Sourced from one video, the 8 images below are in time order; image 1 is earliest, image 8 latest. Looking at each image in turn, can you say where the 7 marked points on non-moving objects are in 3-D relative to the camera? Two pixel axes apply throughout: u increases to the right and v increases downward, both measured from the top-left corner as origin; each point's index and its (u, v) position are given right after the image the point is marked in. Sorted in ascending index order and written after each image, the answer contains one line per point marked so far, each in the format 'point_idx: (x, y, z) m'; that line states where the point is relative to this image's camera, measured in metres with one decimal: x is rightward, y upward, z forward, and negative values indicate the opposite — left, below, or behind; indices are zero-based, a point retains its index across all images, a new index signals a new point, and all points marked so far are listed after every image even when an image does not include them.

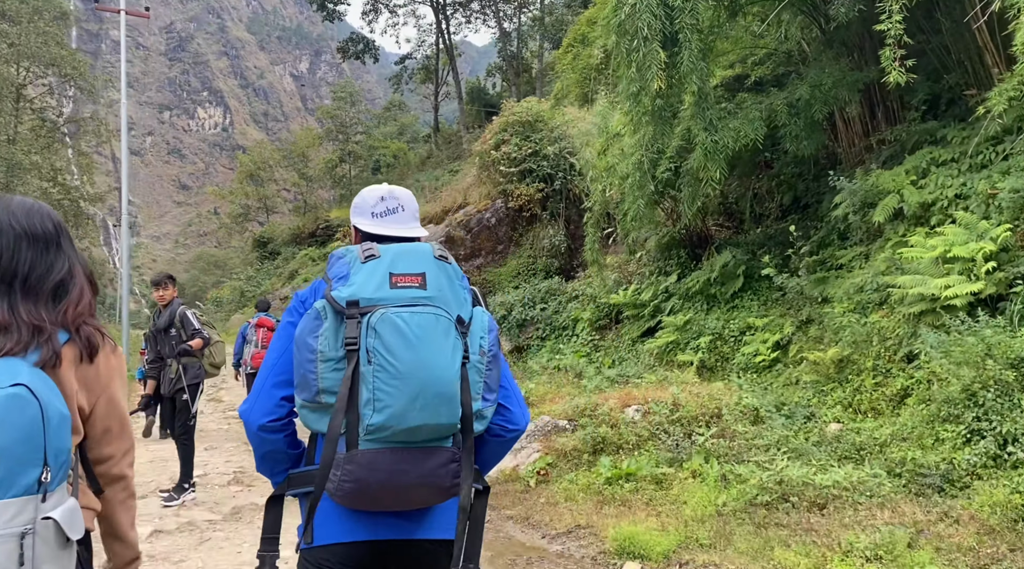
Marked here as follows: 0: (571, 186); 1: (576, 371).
0: (+1.1, +1.8, +14.2) m
1: (+0.7, -1.0, +8.4) m
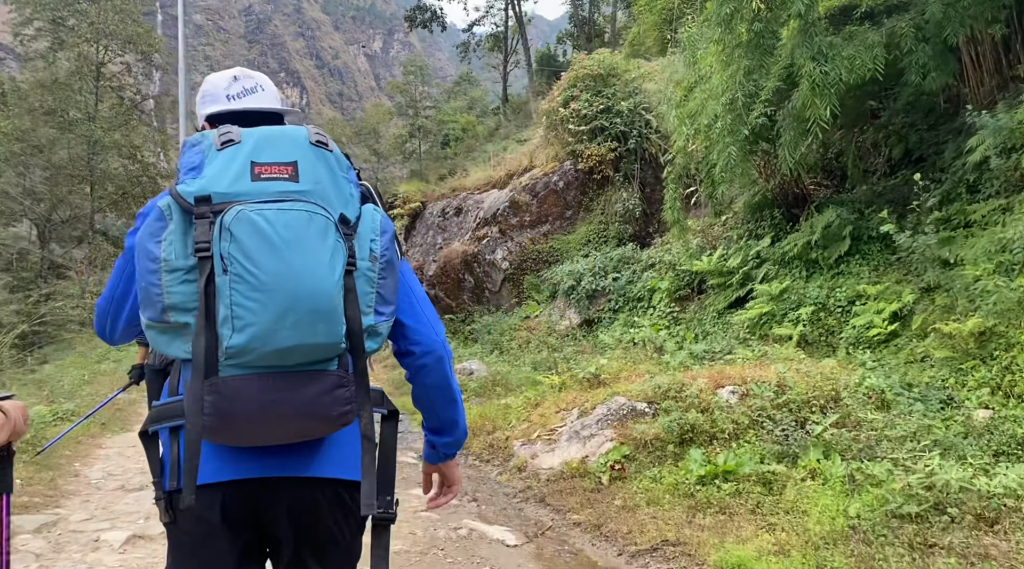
0: (+2.3, +2.4, +13.0) m
1: (+1.4, -0.6, +7.3) m
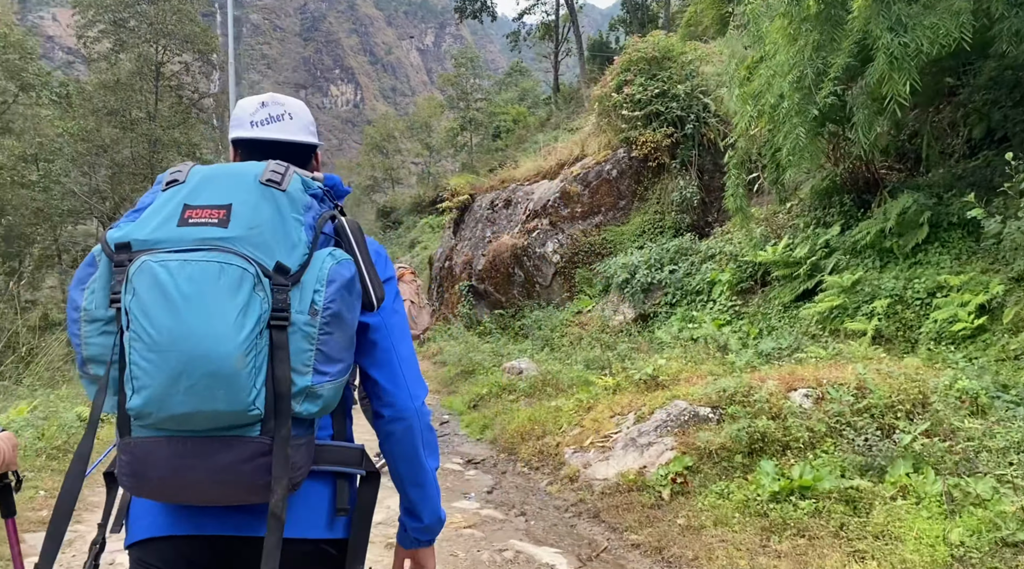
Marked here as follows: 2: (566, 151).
0: (+3.1, +2.5, +12.4) m
1: (+1.8, -0.5, +6.8) m
2: (+1.0, +2.4, +13.7) m
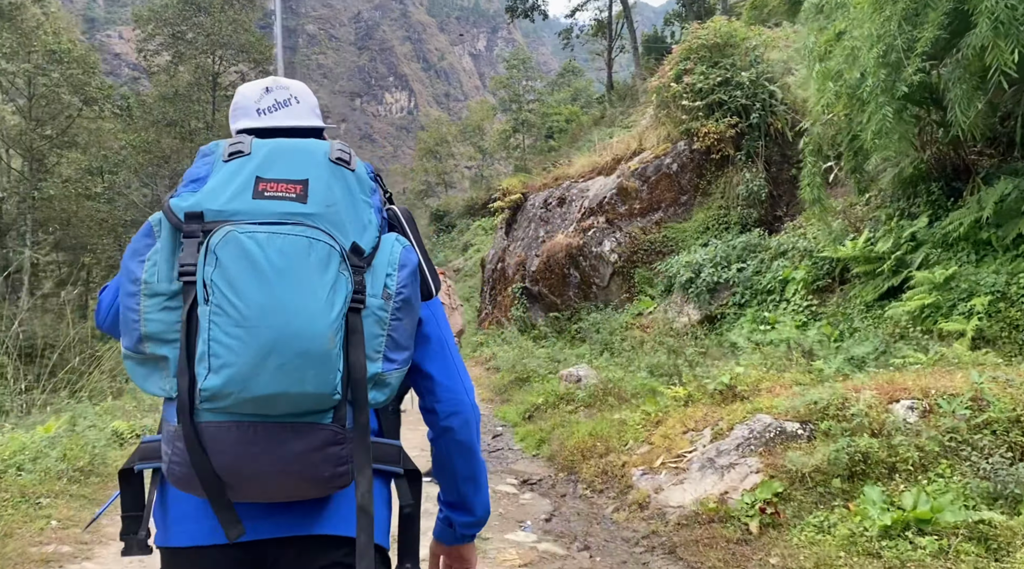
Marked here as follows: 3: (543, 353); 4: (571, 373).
0: (+3.9, +2.5, +11.7) m
1: (+2.3, -0.5, +6.2) m
2: (+1.9, +2.4, +13.1) m
3: (+0.4, -0.9, +9.5) m
4: (+0.6, -0.9, +7.5) m
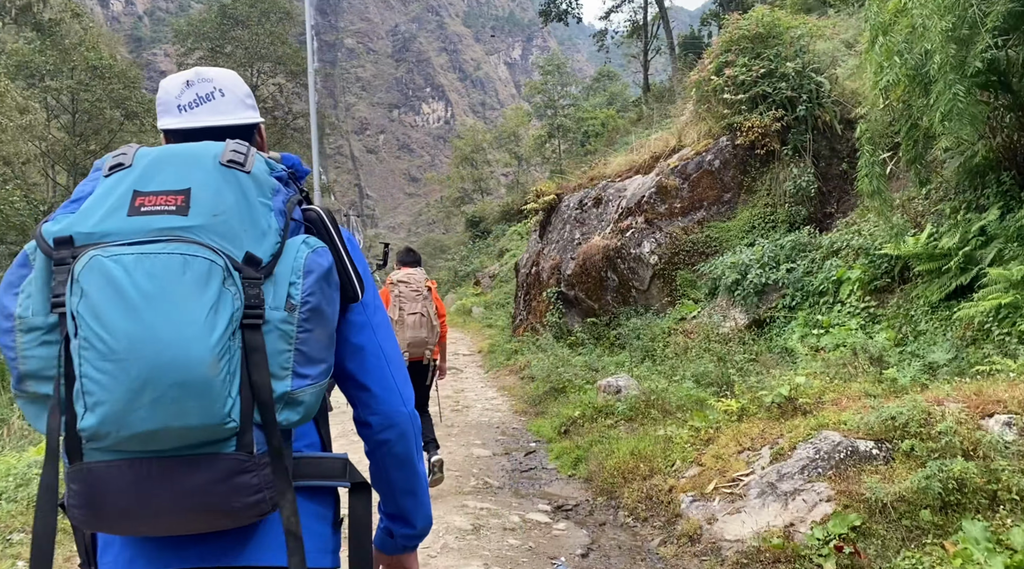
0: (+4.4, +2.5, +11.0) m
1: (+2.5, -0.5, +5.6) m
2: (+2.4, +2.3, +12.5) m
3: (+0.8, -0.9, +9.0) m
4: (+0.9, -0.9, +7.0) m
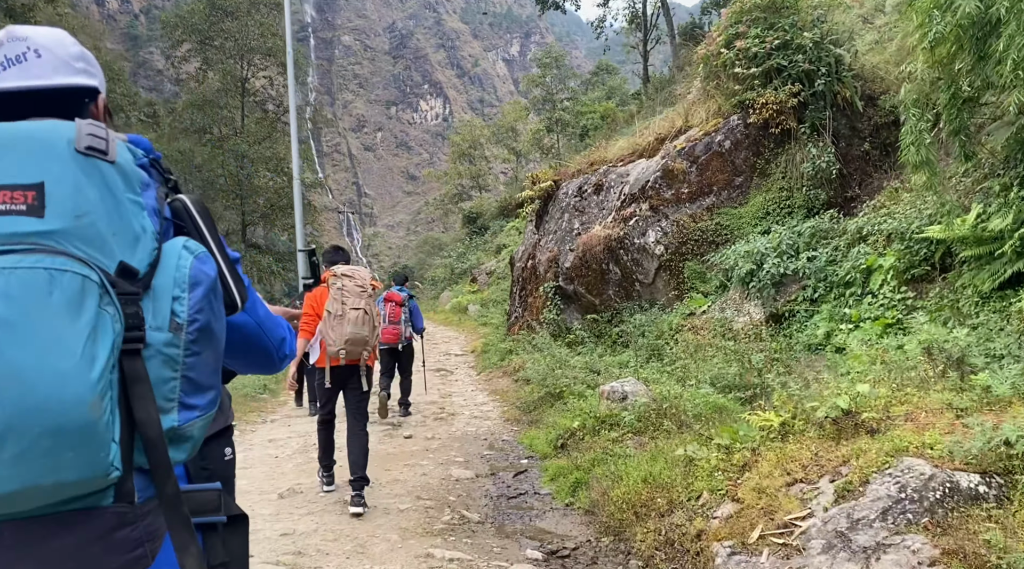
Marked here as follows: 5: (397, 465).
0: (+4.3, +2.6, +10.1) m
1: (+2.5, -0.4, +4.6) m
2: (+2.3, +2.4, +11.6) m
3: (+0.7, -0.8, +8.1) m
4: (+0.8, -0.8, +6.0) m
5: (-0.9, -1.4, +5.8) m
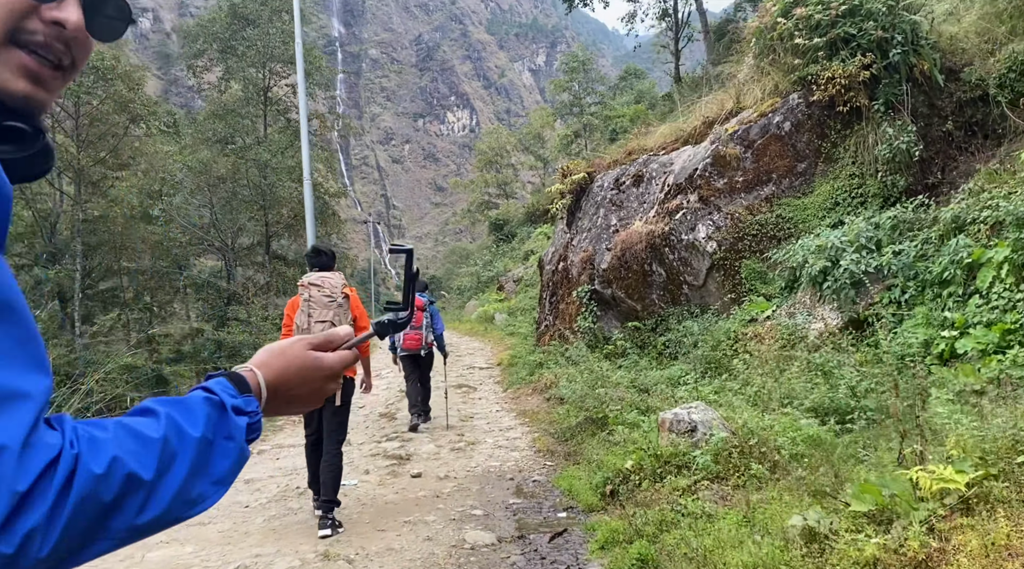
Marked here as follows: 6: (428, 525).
0: (+4.6, +2.6, +8.7) m
1: (+2.6, -0.4, +3.3) m
2: (+2.7, +2.4, +10.3) m
3: (+1.0, -0.8, +6.8) m
4: (+1.0, -0.8, +4.8) m
5: (-0.7, -1.4, +4.6) m
6: (-0.5, -1.3, +4.5) m
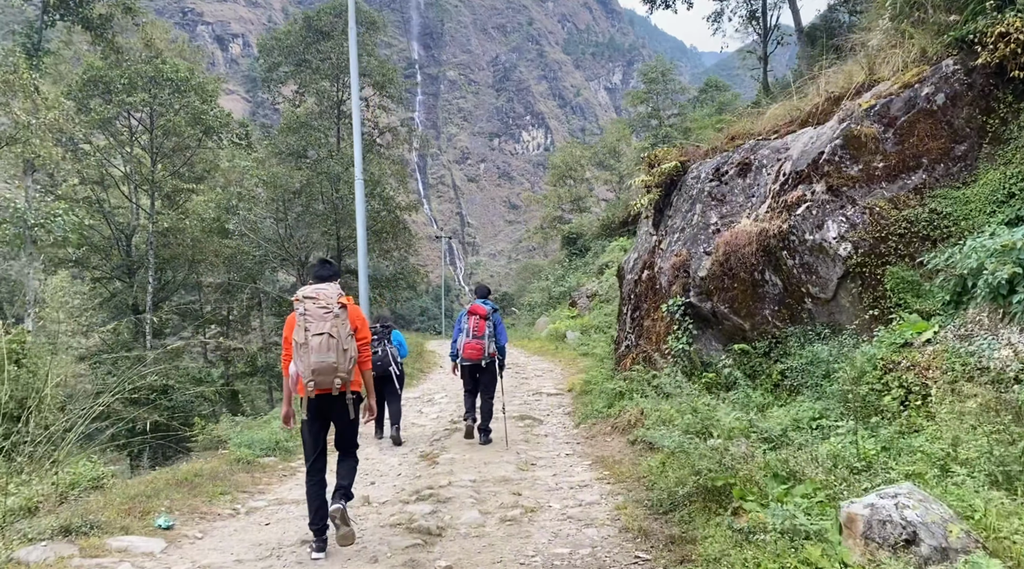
0: (+5.3, +2.5, +6.7) m
1: (+2.8, -0.4, +1.4) m
2: (+3.5, +2.2, +8.4) m
3: (+1.5, -0.9, +5.0) m
4: (+1.3, -0.8, +3.0) m
5: (-0.4, -1.4, +2.9) m
6: (-0.2, -1.3, +2.9) m
